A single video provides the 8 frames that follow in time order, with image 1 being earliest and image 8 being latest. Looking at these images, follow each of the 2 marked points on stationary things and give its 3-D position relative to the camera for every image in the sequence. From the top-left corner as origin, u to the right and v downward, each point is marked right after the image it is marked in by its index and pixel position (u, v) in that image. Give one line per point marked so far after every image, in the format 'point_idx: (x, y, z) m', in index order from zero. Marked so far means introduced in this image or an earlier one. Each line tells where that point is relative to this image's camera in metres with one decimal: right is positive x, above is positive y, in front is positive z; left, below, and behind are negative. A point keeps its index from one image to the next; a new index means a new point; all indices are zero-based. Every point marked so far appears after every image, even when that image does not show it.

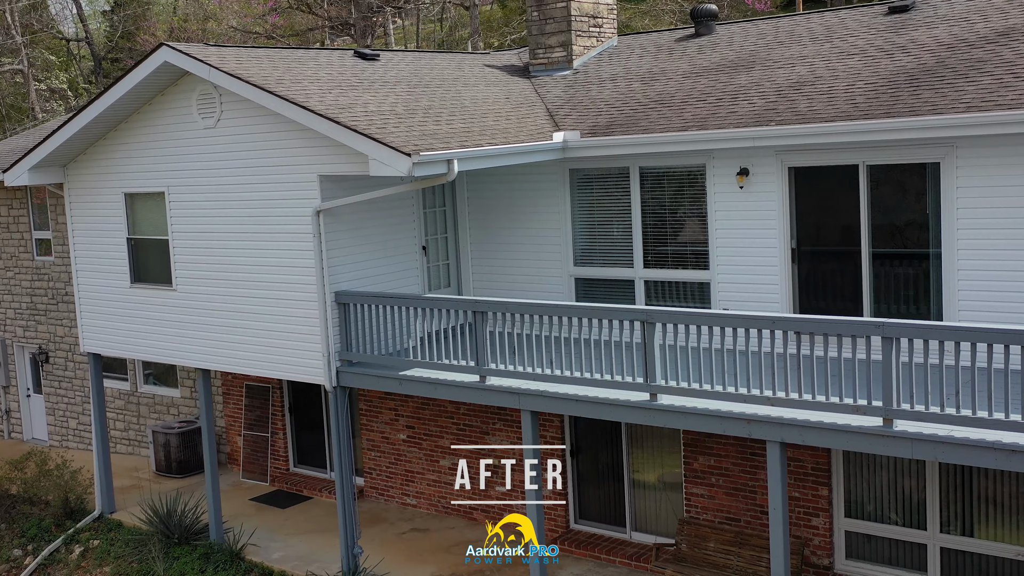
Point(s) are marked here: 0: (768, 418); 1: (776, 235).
0: (+2.0, -1.0, +7.9) m
1: (+2.6, +0.5, +10.0) m
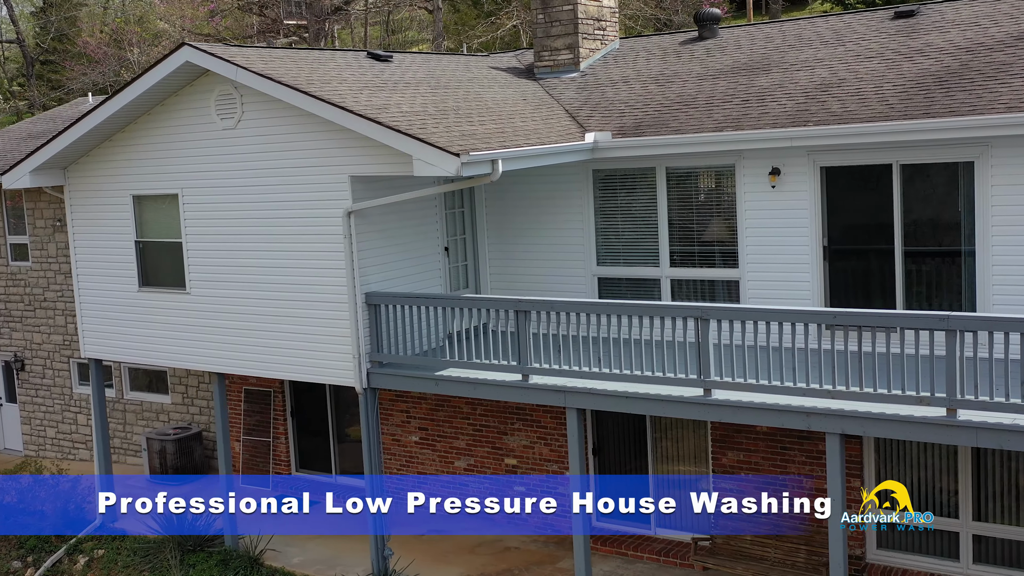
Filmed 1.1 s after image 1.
0: (+2.6, -1.0, +8.1) m
1: (+3.0, +0.6, +10.2) m
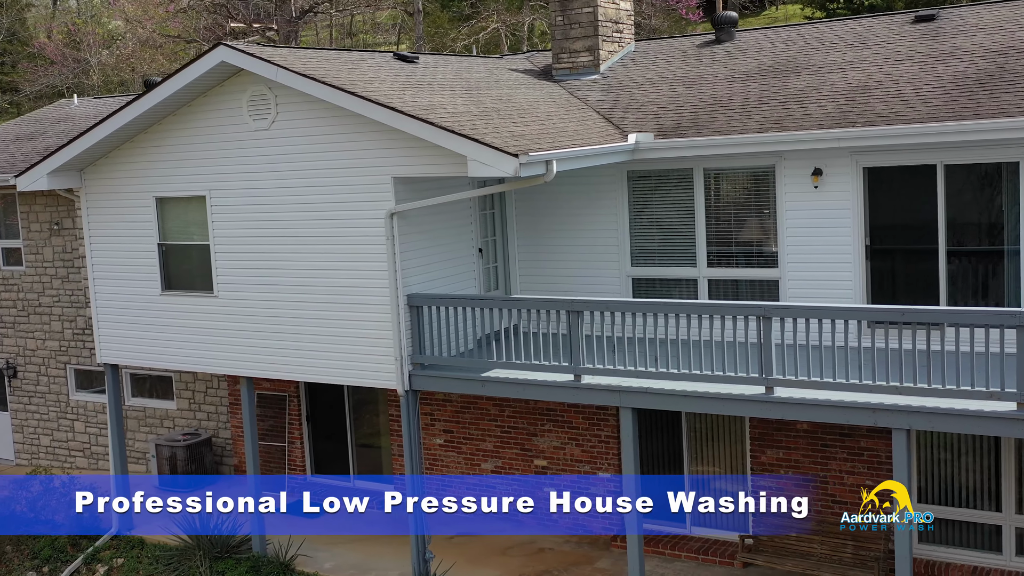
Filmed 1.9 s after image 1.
0: (+3.1, -1.0, +8.2) m
1: (+3.5, +0.6, +10.3) m
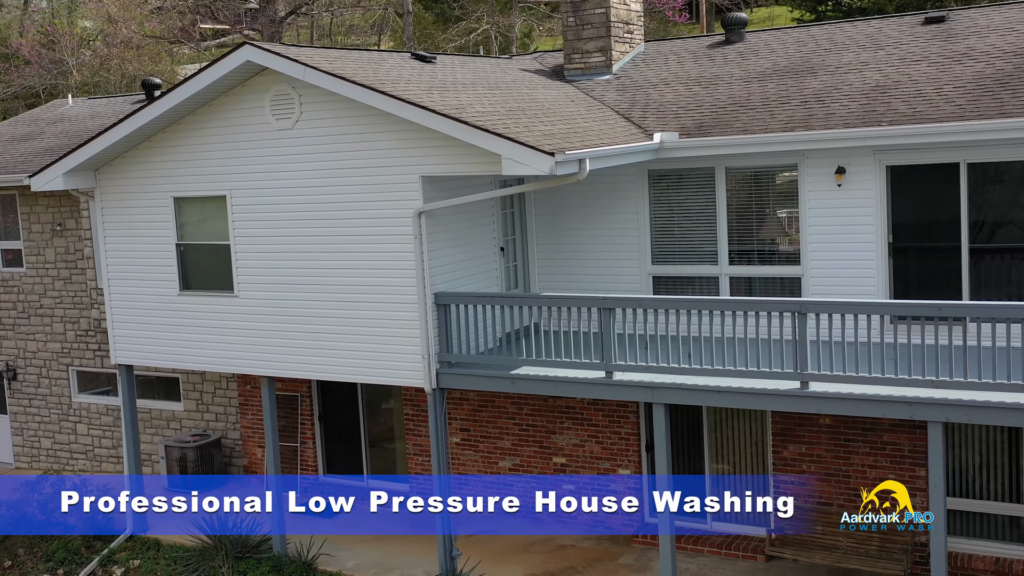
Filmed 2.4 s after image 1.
0: (+3.5, -0.9, +8.4) m
1: (+3.8, +0.6, +10.5) m
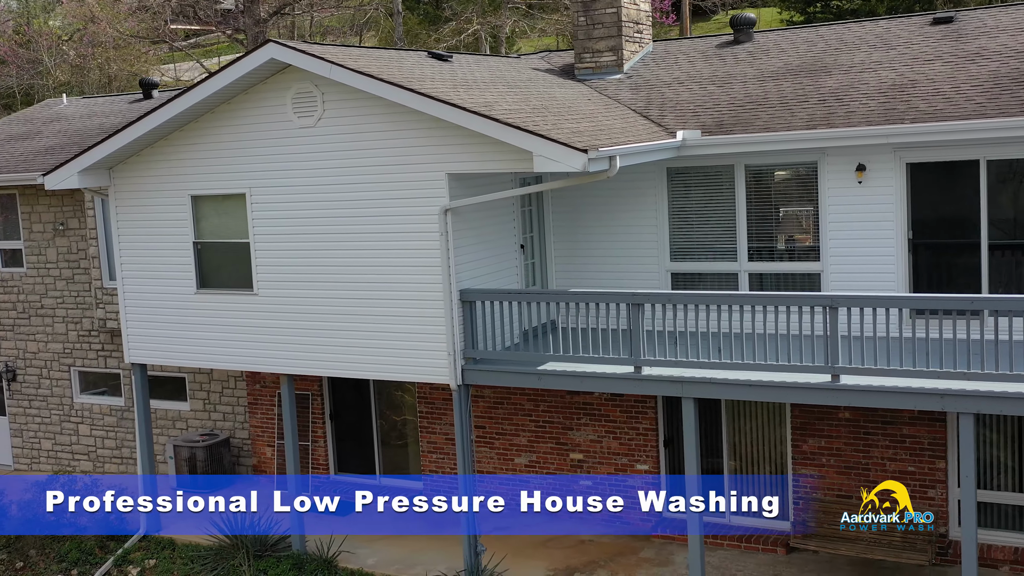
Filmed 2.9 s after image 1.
0: (+3.8, -0.9, +8.6) m
1: (+4.0, +0.6, +10.7) m
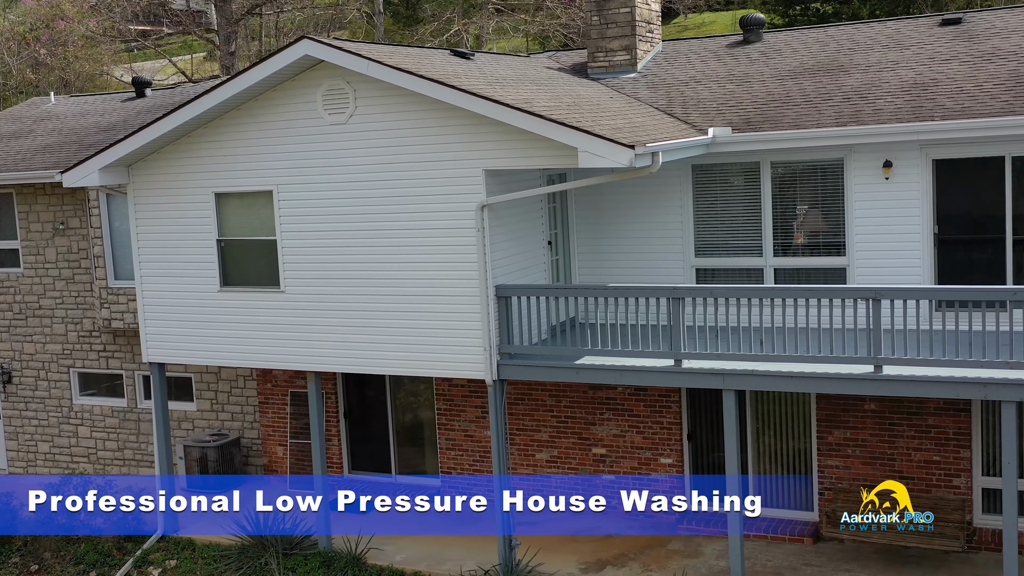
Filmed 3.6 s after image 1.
0: (+4.3, -0.8, +8.8) m
1: (+4.4, +0.7, +10.9) m
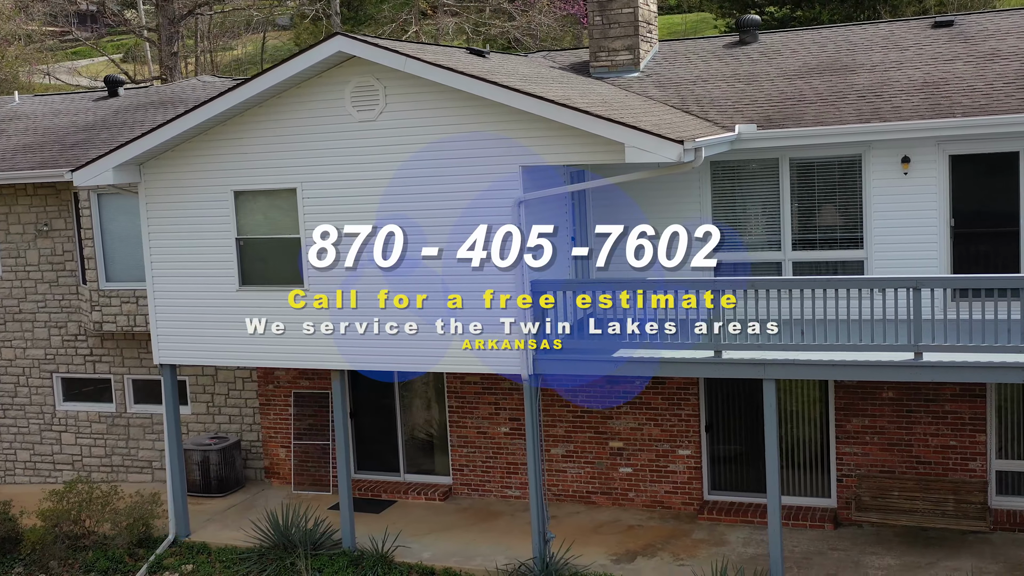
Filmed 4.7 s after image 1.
0: (+4.8, -0.7, +9.2) m
1: (+4.8, +0.8, +11.3) m
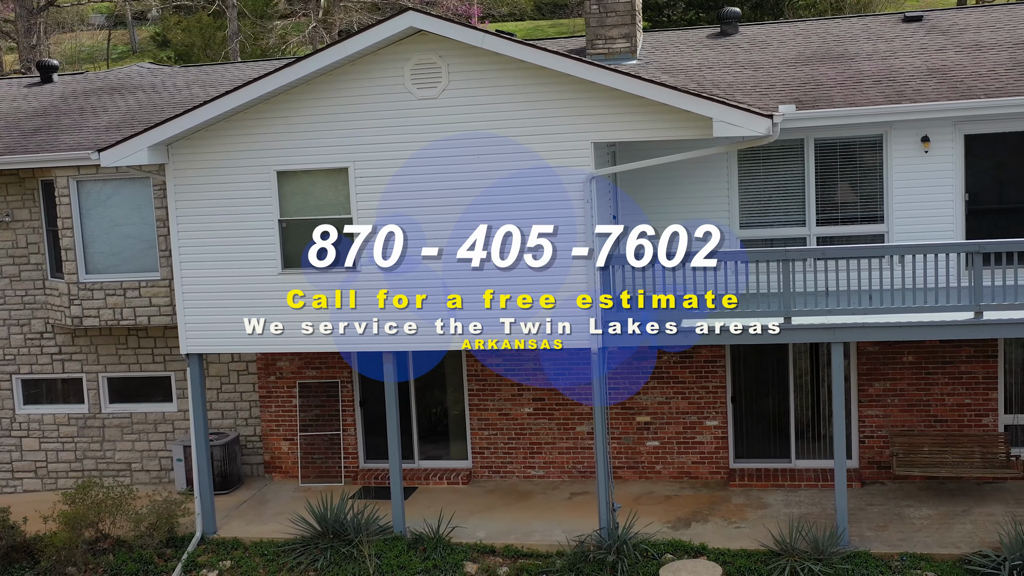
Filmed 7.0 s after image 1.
0: (+5.8, -0.3, +10.2) m
1: (+5.4, +1.2, +12.3) m
